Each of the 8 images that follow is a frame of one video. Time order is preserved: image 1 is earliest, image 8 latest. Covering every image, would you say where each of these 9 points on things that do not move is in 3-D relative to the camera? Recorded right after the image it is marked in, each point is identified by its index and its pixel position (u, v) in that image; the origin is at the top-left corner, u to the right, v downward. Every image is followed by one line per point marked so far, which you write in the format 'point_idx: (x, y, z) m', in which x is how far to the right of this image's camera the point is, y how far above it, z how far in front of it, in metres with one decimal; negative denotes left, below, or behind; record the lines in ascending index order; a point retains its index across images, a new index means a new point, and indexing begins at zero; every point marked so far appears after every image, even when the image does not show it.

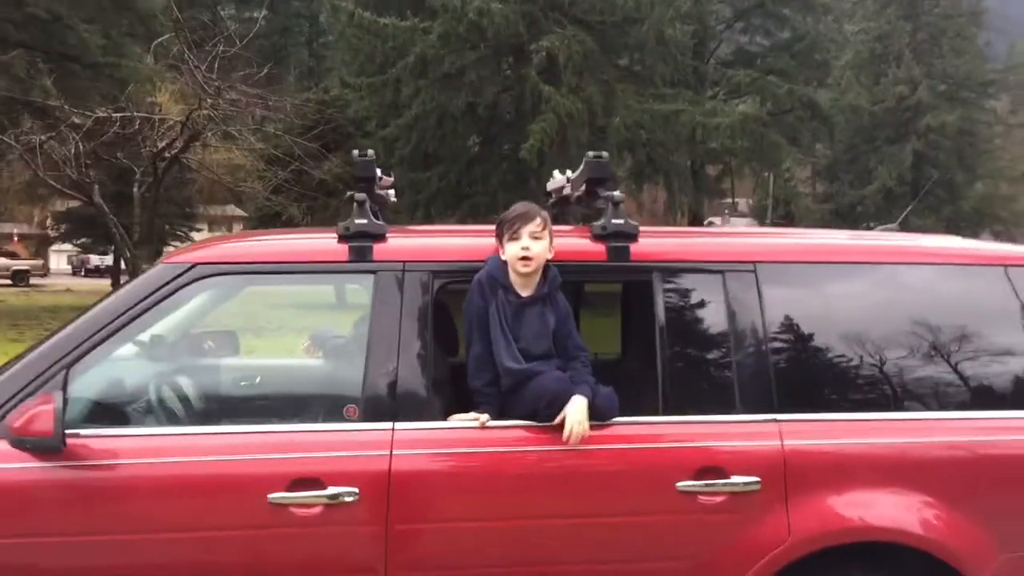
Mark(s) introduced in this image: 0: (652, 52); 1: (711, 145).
0: (+2.7, +4.6, +18.8) m
1: (+3.9, +2.8, +18.7) m
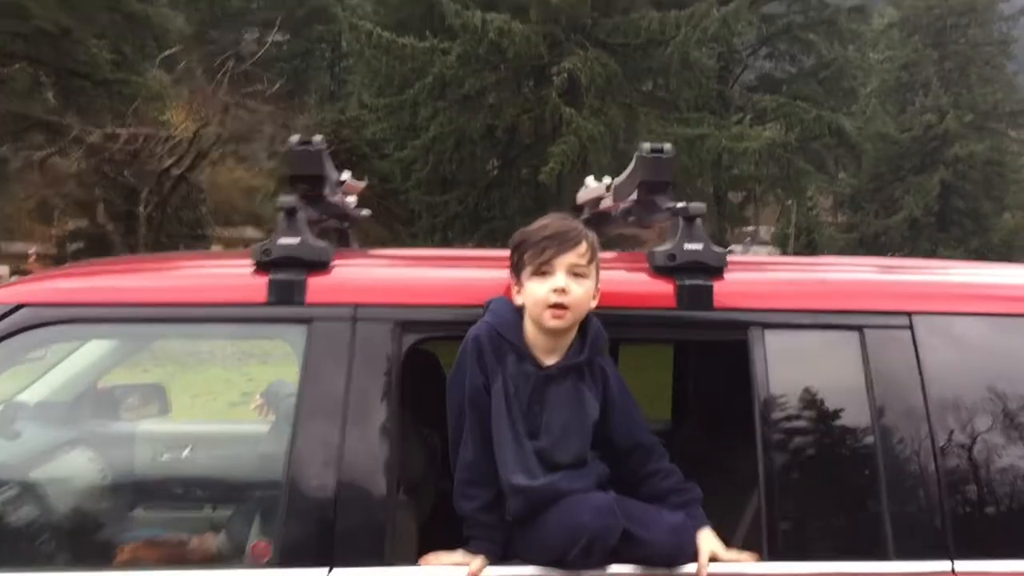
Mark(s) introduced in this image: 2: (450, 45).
0: (+3.1, +4.0, +17.9) m
1: (+4.2, +2.2, +17.8) m
2: (-1.2, +4.6, +18.2) m
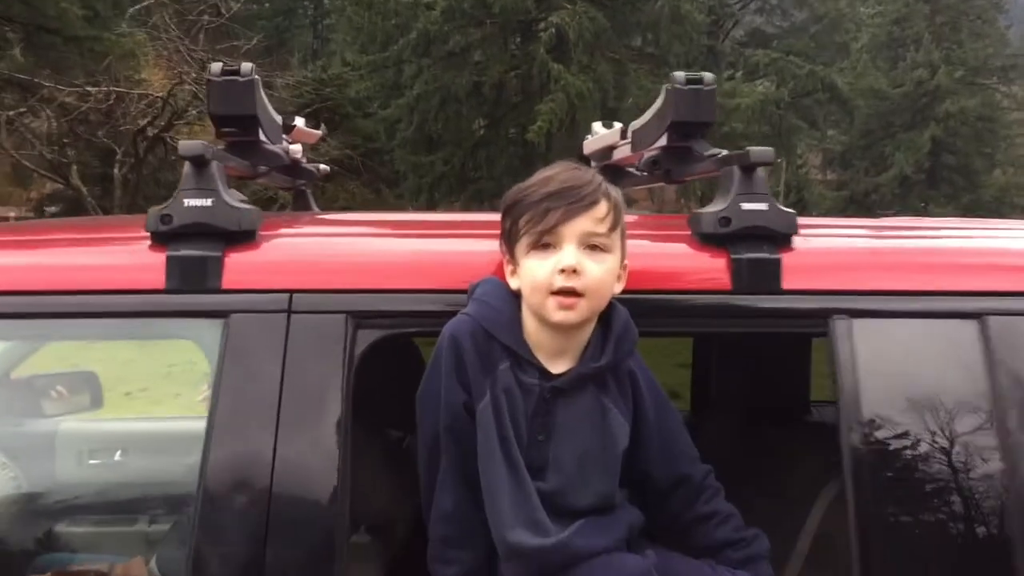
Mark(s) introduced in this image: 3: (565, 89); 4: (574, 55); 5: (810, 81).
0: (+2.9, +4.7, +17.3) m
1: (+4.0, +2.9, +17.3) m
2: (-1.4, +5.3, +17.5) m
3: (+0.9, +3.3, +15.6) m
4: (+1.1, +4.0, +16.2) m
5: (+6.2, +4.3, +19.9) m
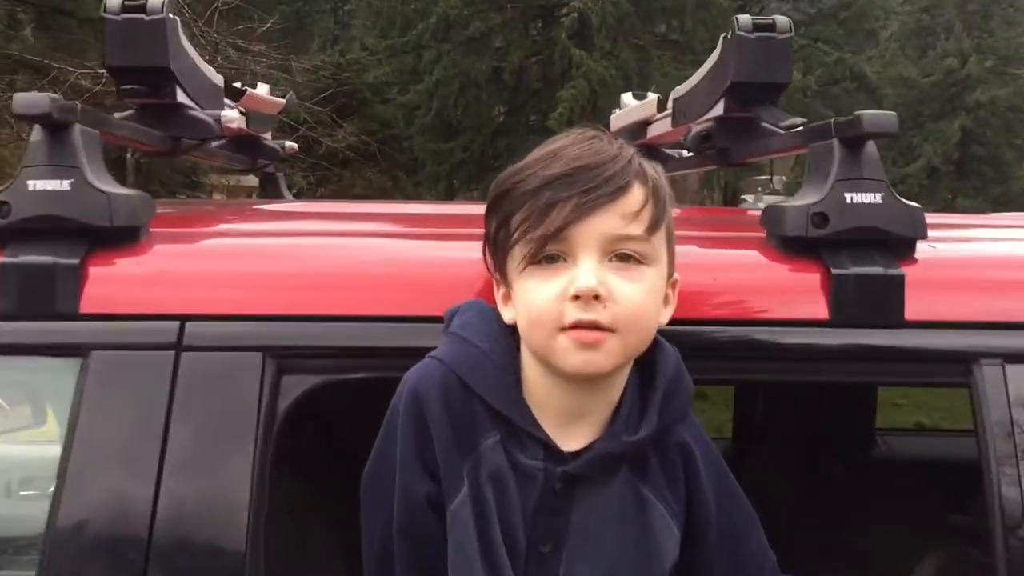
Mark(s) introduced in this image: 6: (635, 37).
0: (+3.2, +4.8, +16.8) m
1: (+4.3, +3.0, +16.8) m
2: (-1.0, +5.5, +17.1) m
3: (+1.2, +3.4, +15.1) m
4: (+1.4, +4.1, +15.8) m
5: (+6.6, +4.5, +19.4) m
6: (+2.1, +4.3, +16.4) m
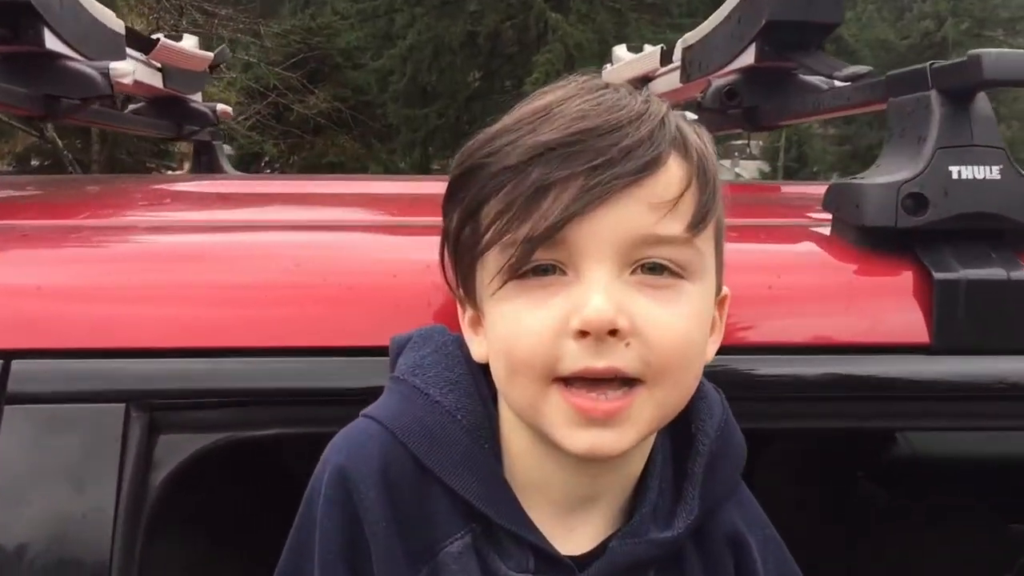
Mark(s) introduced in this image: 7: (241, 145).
0: (+2.8, +5.4, +16.5) m
1: (+3.9, +3.6, +16.5) m
2: (-1.5, +6.1, +16.6) m
3: (+0.8, +3.9, +14.8) m
4: (+1.0, +4.6, +15.4) m
5: (+6.1, +5.2, +19.1) m
6: (+1.7, +4.9, +16.1) m
7: (-4.1, +2.1, +14.4) m
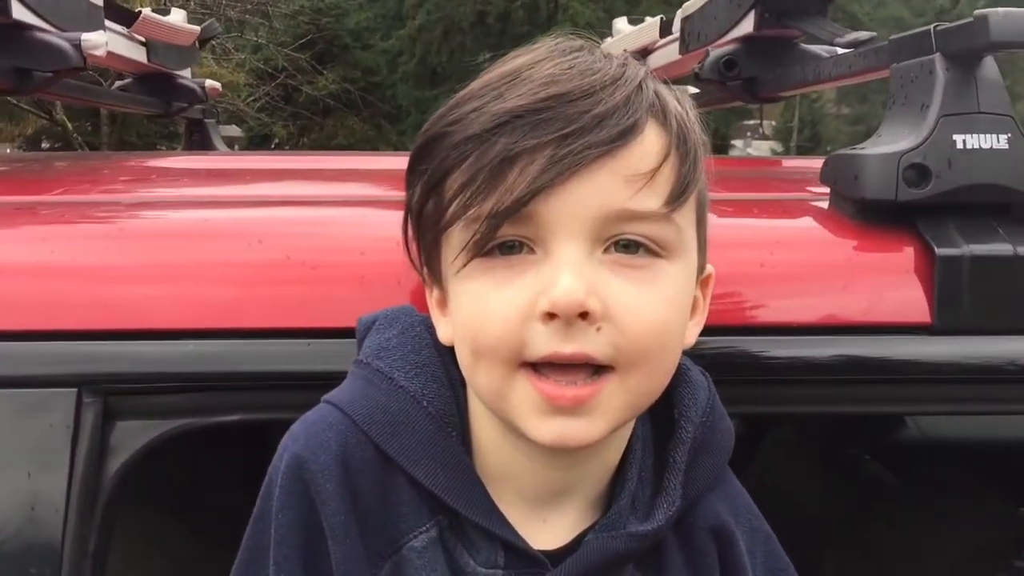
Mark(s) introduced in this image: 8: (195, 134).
0: (+3.0, +5.7, +16.3) m
1: (+4.1, +3.9, +16.3) m
2: (-1.3, +6.4, +16.5) m
3: (+1.0, +4.2, +14.7) m
4: (+1.2, +4.9, +15.3) m
5: (+6.3, +5.5, +18.9) m
6: (+1.9, +5.2, +15.9) m
7: (-3.9, +2.4, +14.4) m
8: (-1.0, +0.5, +2.9) m
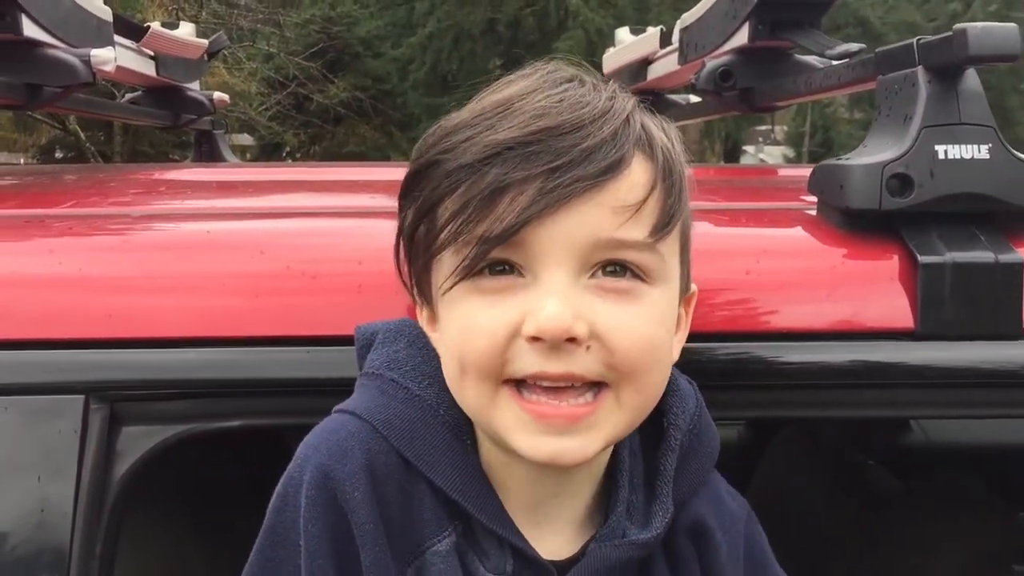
0: (+3.1, +5.6, +16.3) m
1: (+4.3, +3.8, +16.3) m
2: (-1.2, +6.3, +16.5) m
3: (+1.1, +4.1, +14.7) m
4: (+1.3, +4.8, +15.3) m
5: (+6.5, +5.4, +18.9) m
6: (+2.0, +5.1, +15.9) m
7: (-3.8, +2.3, +14.5) m
8: (-0.9, +0.4, +2.9) m
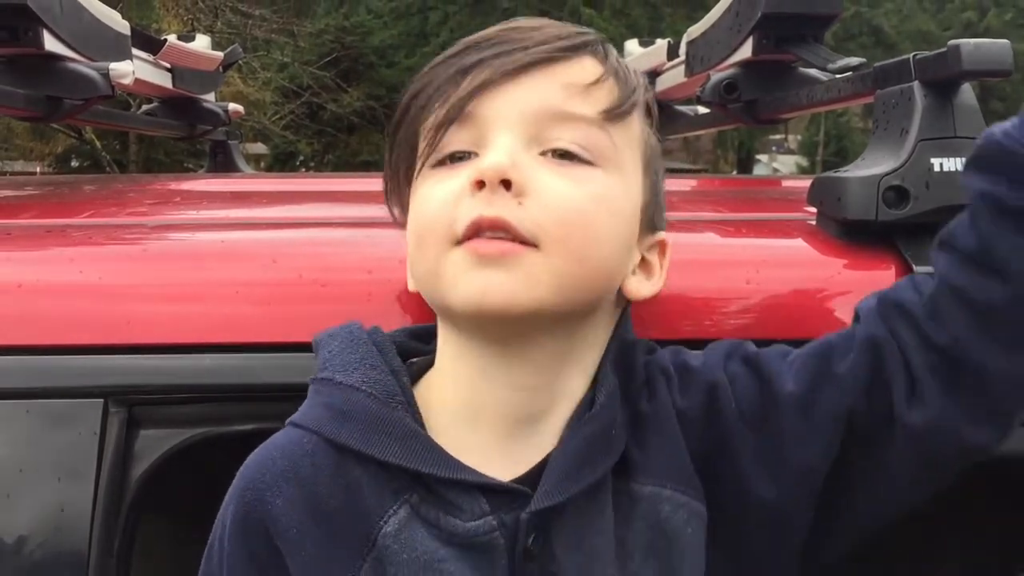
0: (+3.4, +5.5, +16.3) m
1: (+4.5, +3.7, +16.3) m
2: (-0.9, +6.1, +16.6) m
3: (+1.3, +3.9, +14.7) m
4: (+1.5, +4.7, +15.3) m
5: (+6.8, +5.2, +18.8) m
6: (+2.3, +5.0, +16.0) m
7: (-3.6, +2.2, +14.5) m
8: (-0.9, +0.4, +2.9) m
